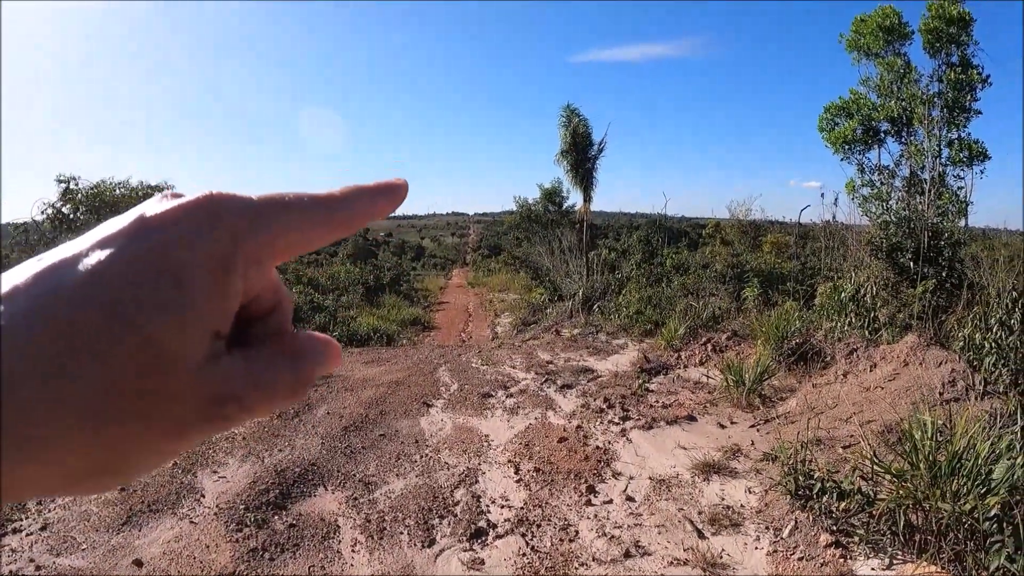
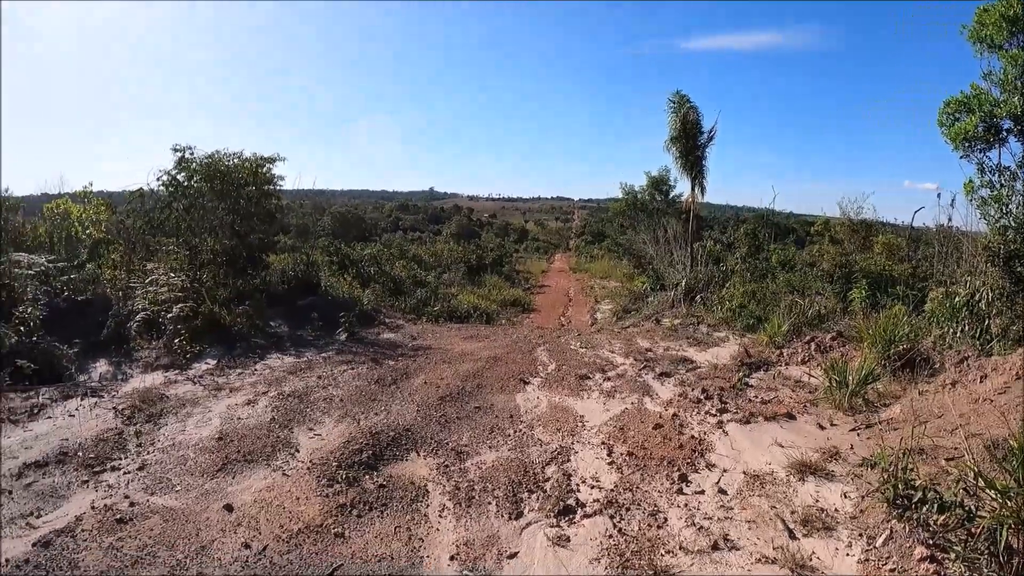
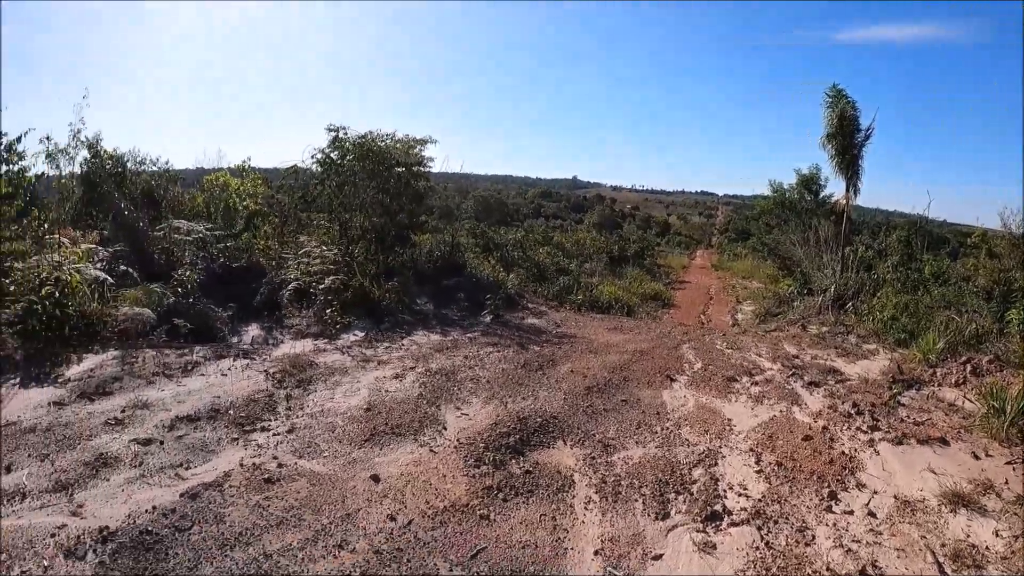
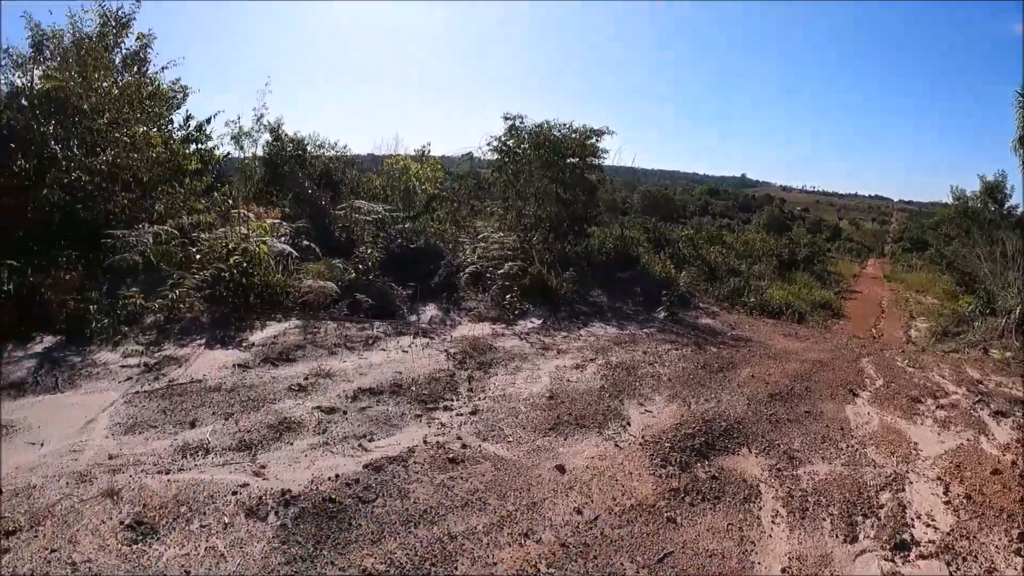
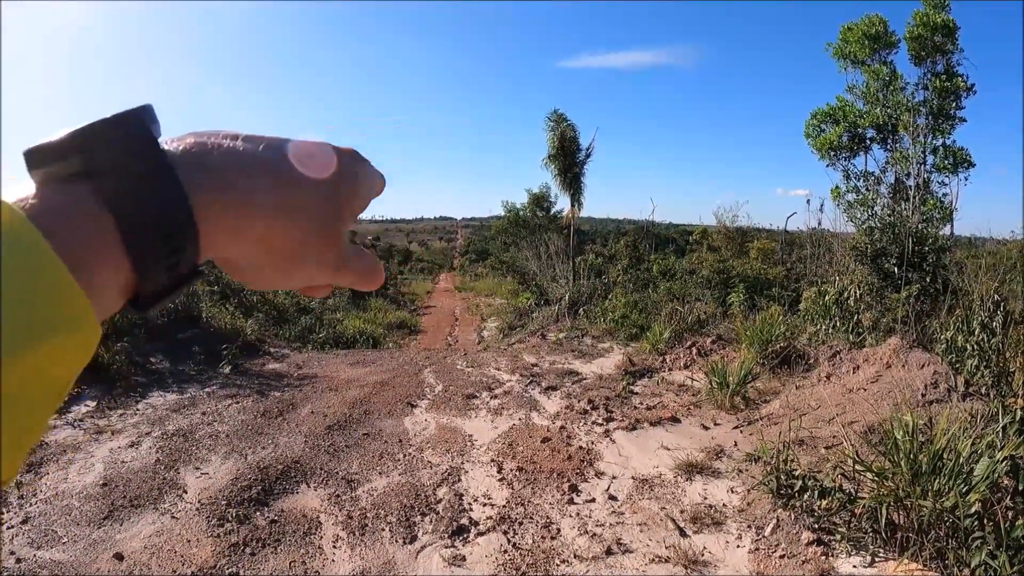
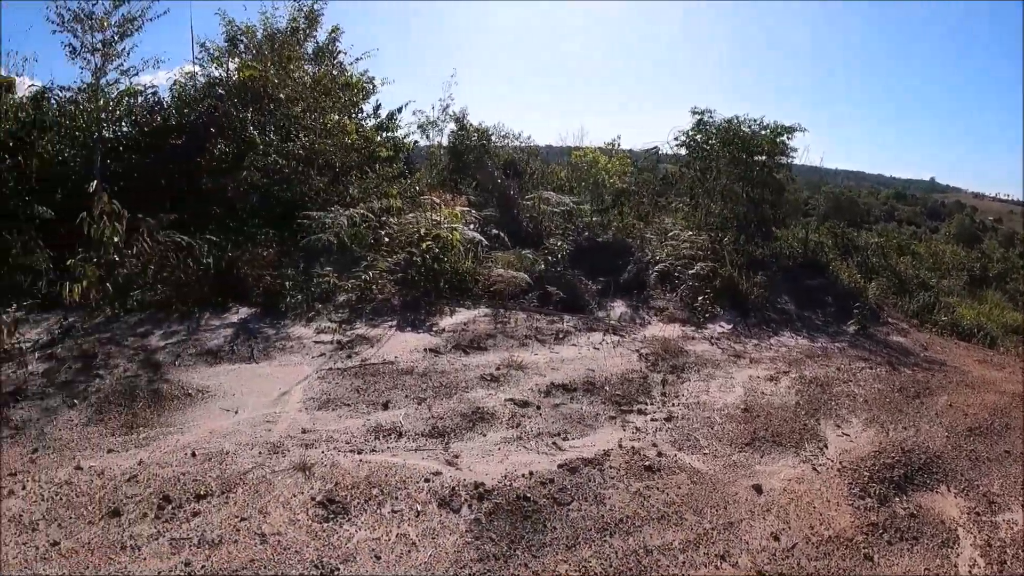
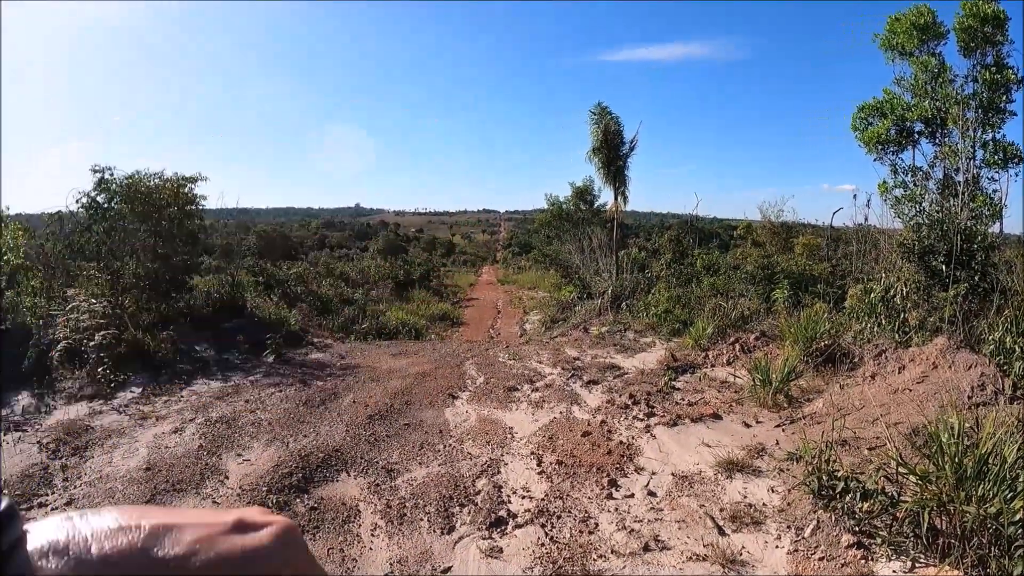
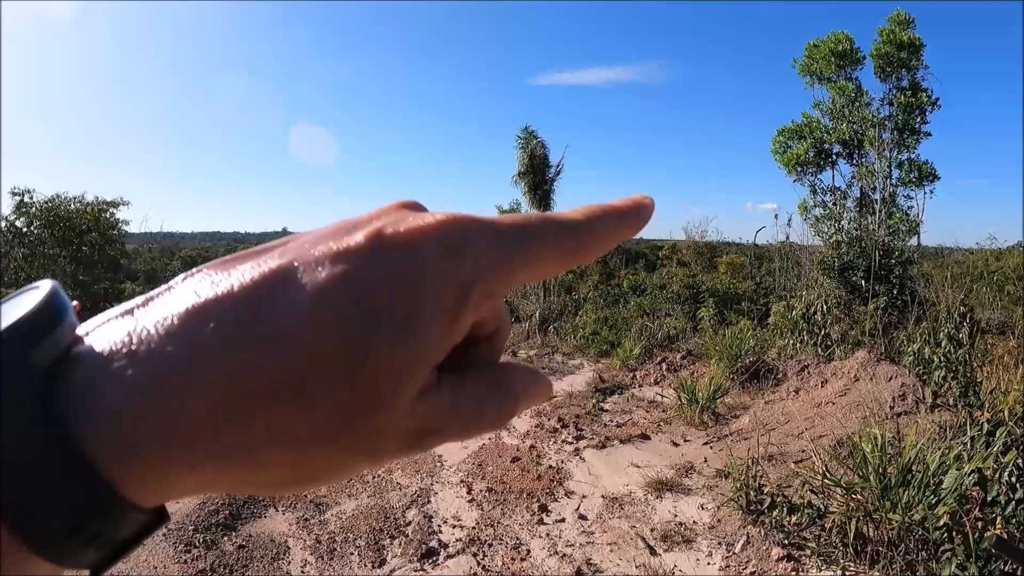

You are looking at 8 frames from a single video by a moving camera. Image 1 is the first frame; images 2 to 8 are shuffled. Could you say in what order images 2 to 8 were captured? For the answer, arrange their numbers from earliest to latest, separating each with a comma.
8, 5, 7, 2, 3, 4, 6
